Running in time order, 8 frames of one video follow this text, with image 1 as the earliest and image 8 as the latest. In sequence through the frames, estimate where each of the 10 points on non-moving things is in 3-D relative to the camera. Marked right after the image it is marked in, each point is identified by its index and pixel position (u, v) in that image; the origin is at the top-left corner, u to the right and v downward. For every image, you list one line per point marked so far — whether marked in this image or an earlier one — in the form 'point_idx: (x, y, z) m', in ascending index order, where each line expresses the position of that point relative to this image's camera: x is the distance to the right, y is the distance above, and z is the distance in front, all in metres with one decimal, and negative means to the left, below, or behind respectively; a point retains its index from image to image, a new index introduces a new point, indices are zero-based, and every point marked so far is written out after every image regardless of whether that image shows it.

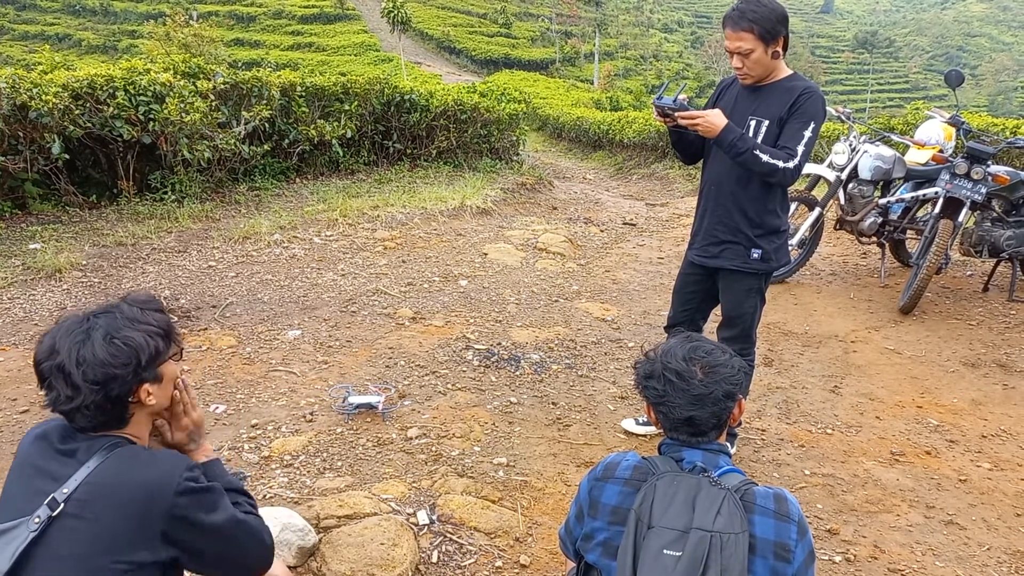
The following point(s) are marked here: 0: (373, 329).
0: (-0.7, -0.2, +4.7) m
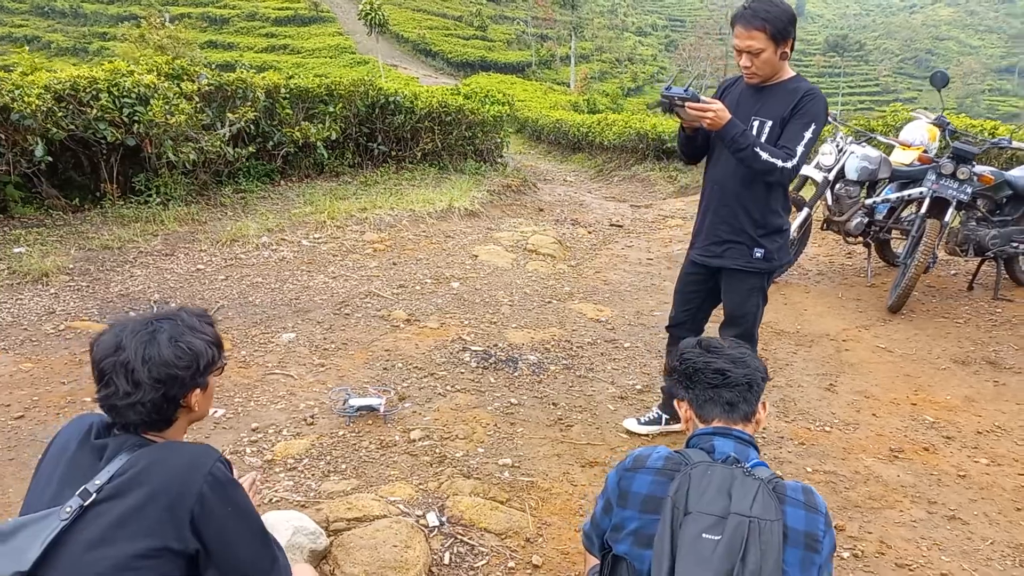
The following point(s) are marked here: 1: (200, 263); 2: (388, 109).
0: (-0.8, -0.2, +4.7) m
1: (-2.0, +0.2, +5.6) m
2: (-1.2, +1.8, +8.8) m
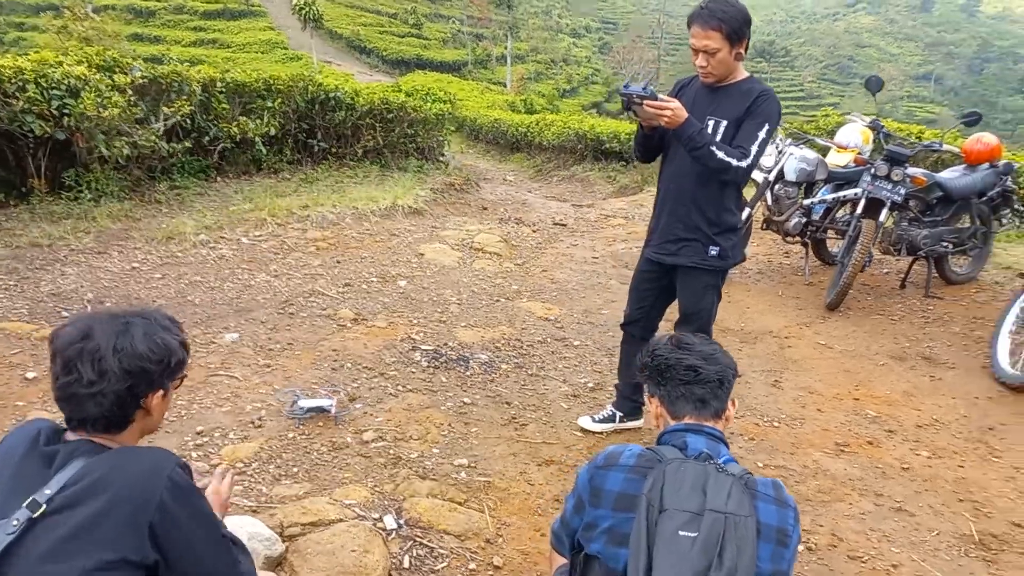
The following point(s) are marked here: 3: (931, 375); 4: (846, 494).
0: (-1.0, -0.2, +4.6) m
1: (-2.3, +0.2, +5.4) m
2: (-1.8, +1.8, +8.7) m
3: (+2.1, -0.4, +4.5) m
4: (+1.2, -0.7, +3.2) m
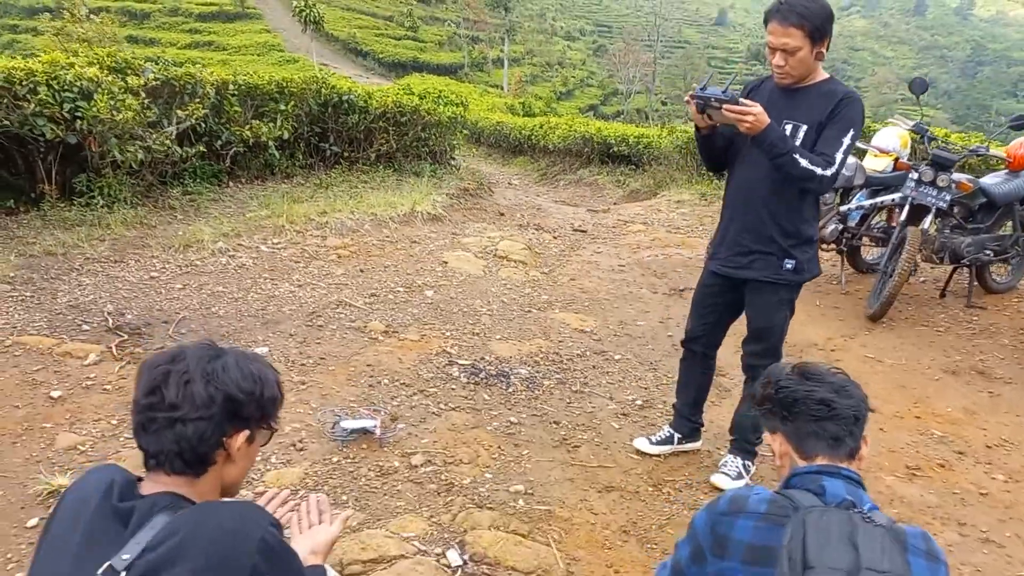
0: (-0.8, -0.3, +4.4) m
1: (-2.1, +0.1, +5.2) m
2: (-1.7, +1.7, +8.5) m
3: (+2.3, -0.5, +4.3) m
4: (+1.4, -0.8, +3.0) m
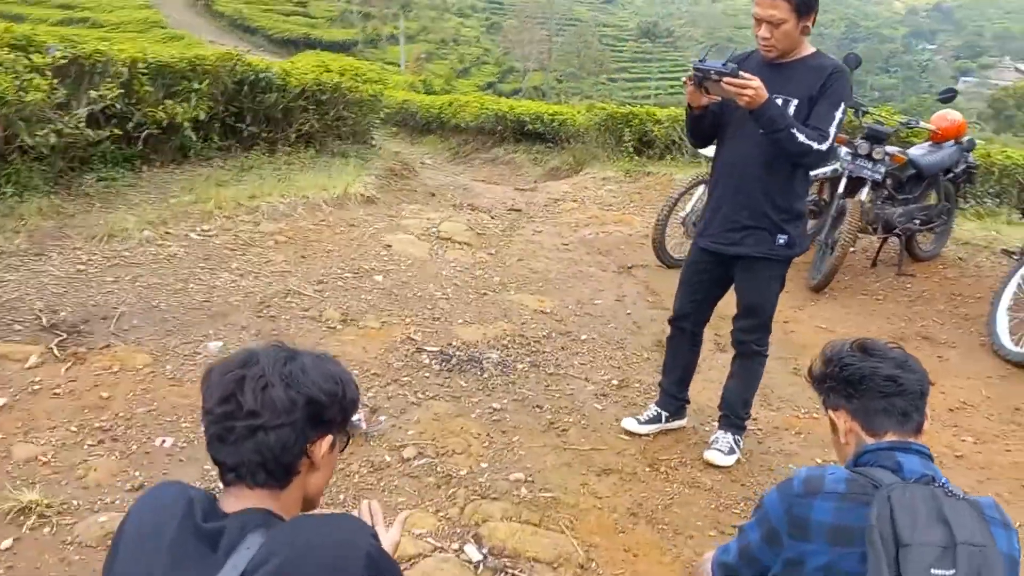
0: (-1.0, -0.2, +4.2) m
1: (-2.4, +0.1, +4.9) m
2: (-2.3, +1.8, +8.1) m
3: (+2.1, -0.3, +4.5) m
4: (+1.4, -0.7, +3.1) m
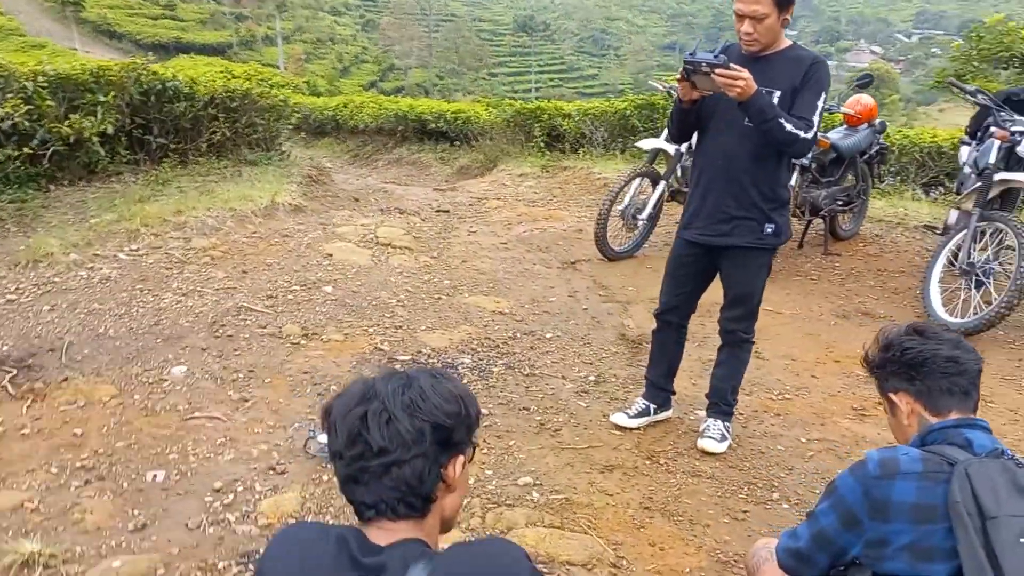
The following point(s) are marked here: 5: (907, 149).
0: (-1.1, -0.3, +4.1) m
1: (-2.6, 0.0, +4.6) m
2: (-3.1, +1.7, +7.8) m
3: (+2.0, -0.2, +4.7) m
4: (+1.4, -0.6, +3.3) m
5: (+3.7, +1.3, +8.4) m
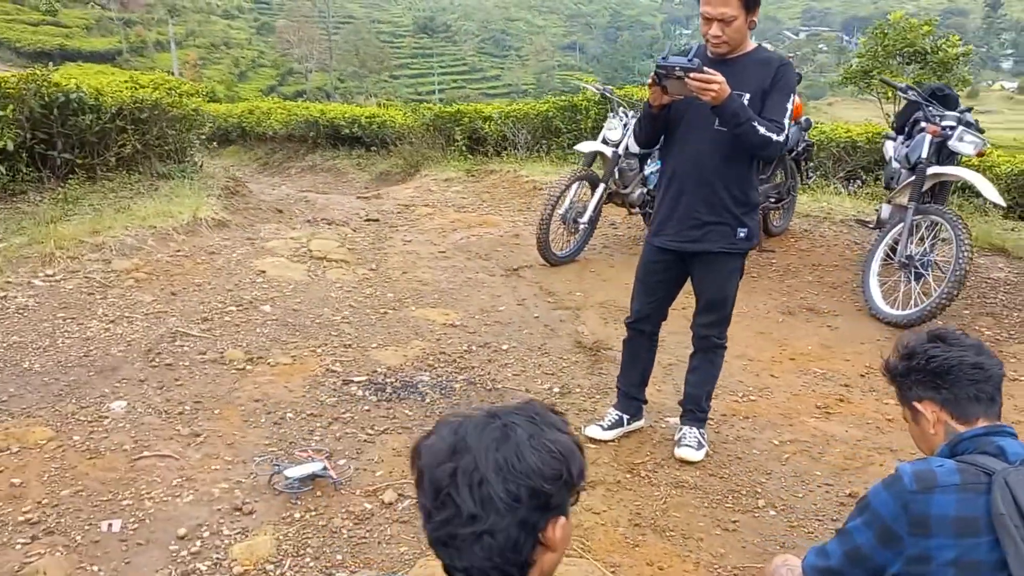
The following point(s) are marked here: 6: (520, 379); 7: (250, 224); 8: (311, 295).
0: (-1.3, -0.4, +3.8) m
1: (-2.8, -0.2, +4.2) m
2: (-3.7, +1.5, +7.3) m
3: (+1.7, -0.2, +4.8) m
4: (+1.3, -0.6, +3.3) m
5: (+3.0, +1.4, +8.6) m
6: (0.0, -0.4, +4.0) m
7: (-2.0, +0.5, +6.8) m
8: (-1.2, 0.0, +5.1) m
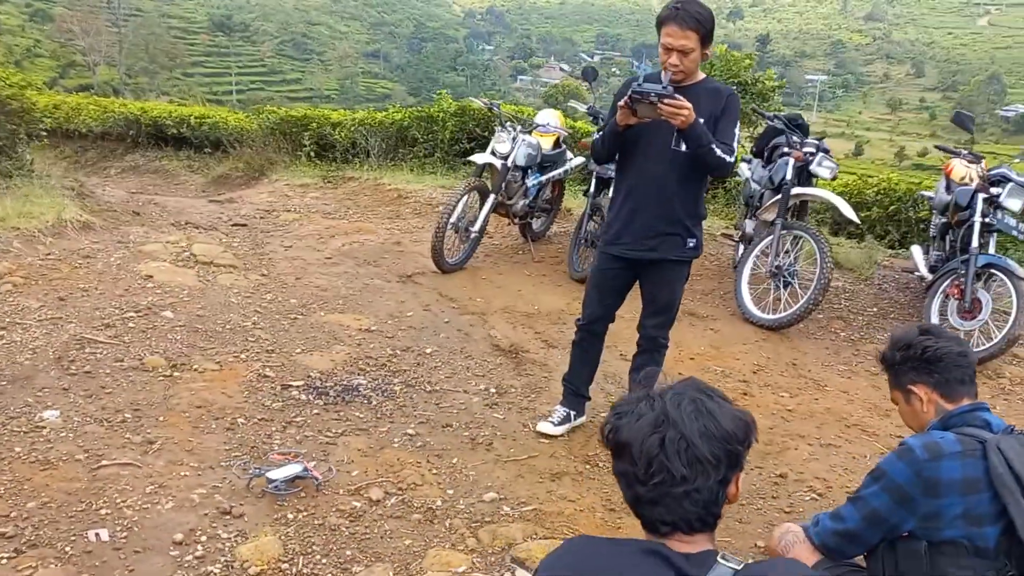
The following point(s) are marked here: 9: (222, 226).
0: (-1.5, -0.4, +3.7) m
1: (-3.1, -0.2, +3.7) m
2: (-4.6, +1.4, +6.6) m
3: (+1.2, -0.2, +5.3) m
4: (+1.1, -0.6, +3.7) m
5: (+1.7, +1.3, +9.3) m
6: (-0.3, -0.4, +4.1) m
7: (-2.9, +0.5, +6.4) m
8: (-1.7, -0.1, +5.0) m
9: (-2.3, +0.5, +7.1) m
